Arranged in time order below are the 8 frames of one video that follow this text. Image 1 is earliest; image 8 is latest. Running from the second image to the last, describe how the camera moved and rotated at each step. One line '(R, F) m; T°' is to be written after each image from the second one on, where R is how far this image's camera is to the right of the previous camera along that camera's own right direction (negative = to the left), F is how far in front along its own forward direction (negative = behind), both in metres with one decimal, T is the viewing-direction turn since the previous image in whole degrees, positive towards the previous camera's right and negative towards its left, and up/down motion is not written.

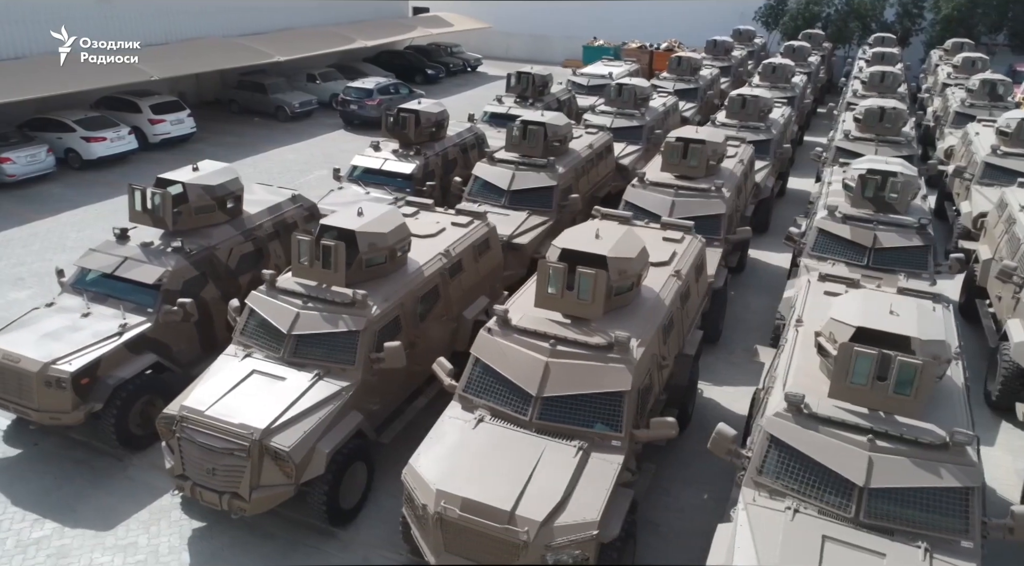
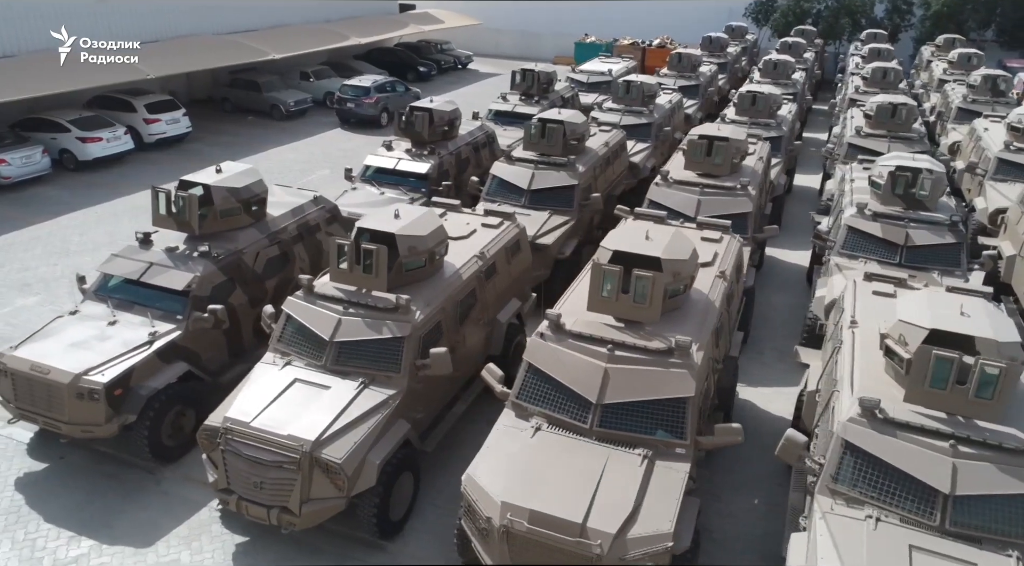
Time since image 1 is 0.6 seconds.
(-0.6, +0.2) m; +1°
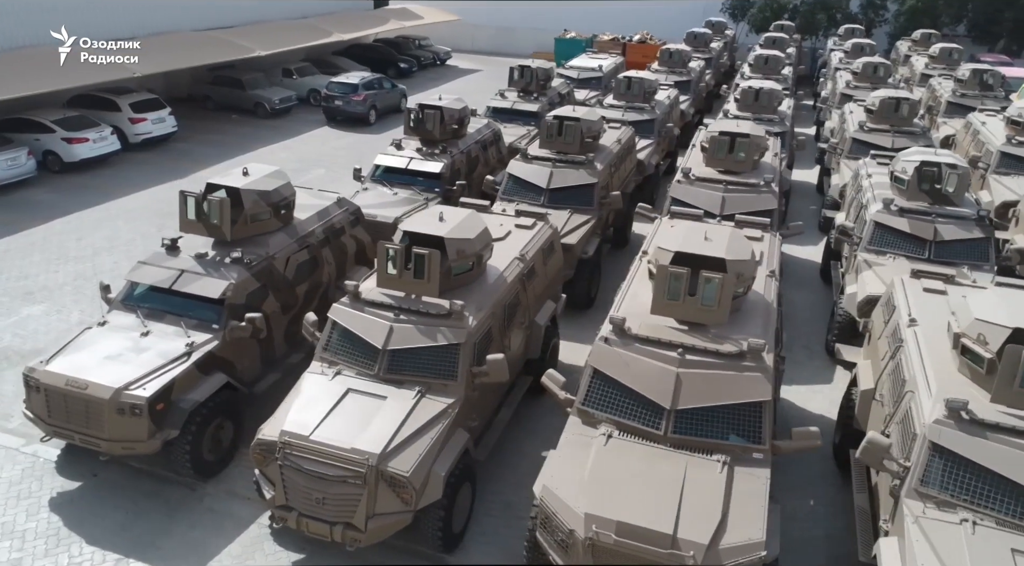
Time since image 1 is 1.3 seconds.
(-0.8, +0.2) m; +2°
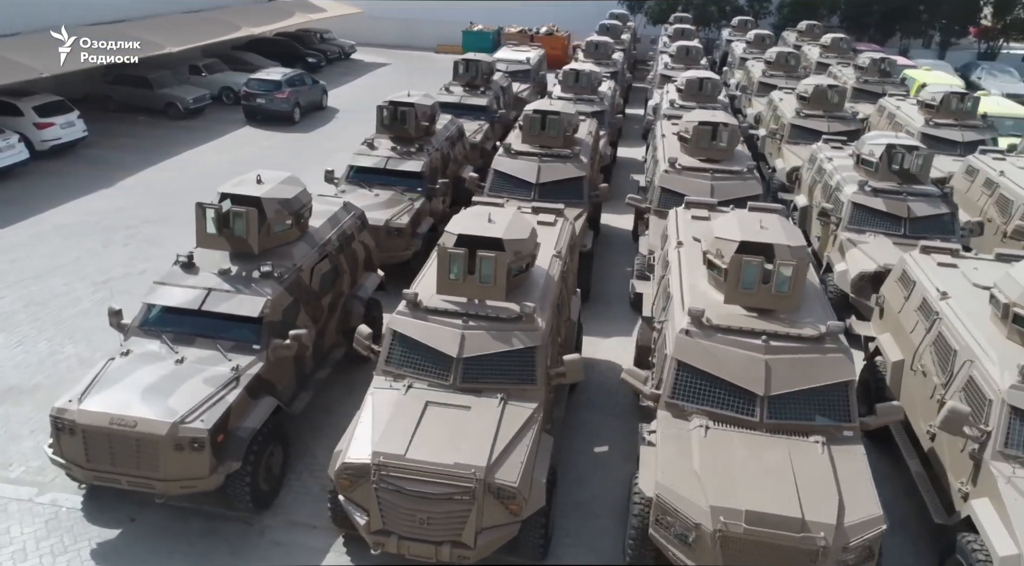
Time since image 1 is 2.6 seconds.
(-1.7, +0.2) m; +8°
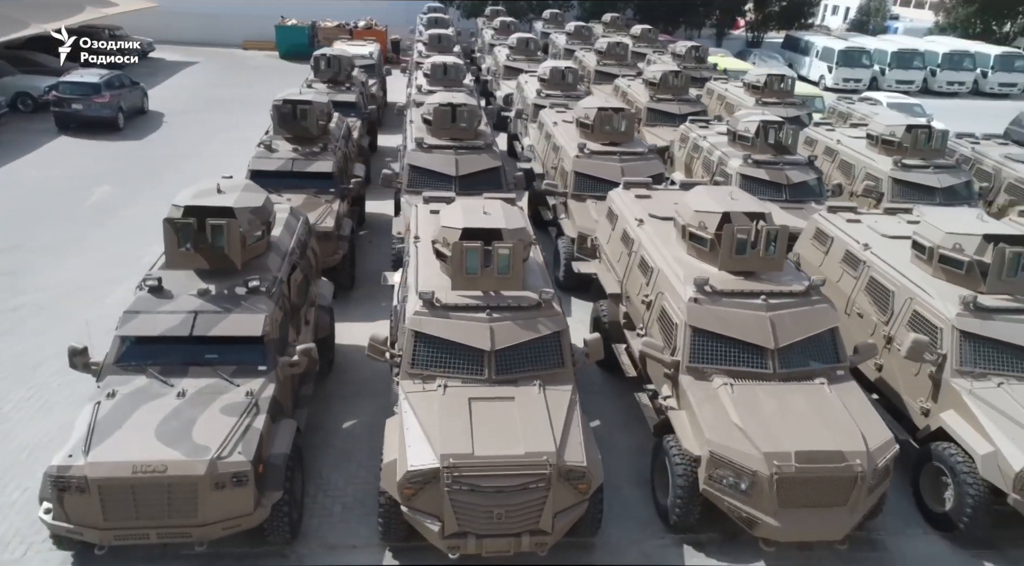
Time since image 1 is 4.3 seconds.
(-1.9, +0.2) m; +15°
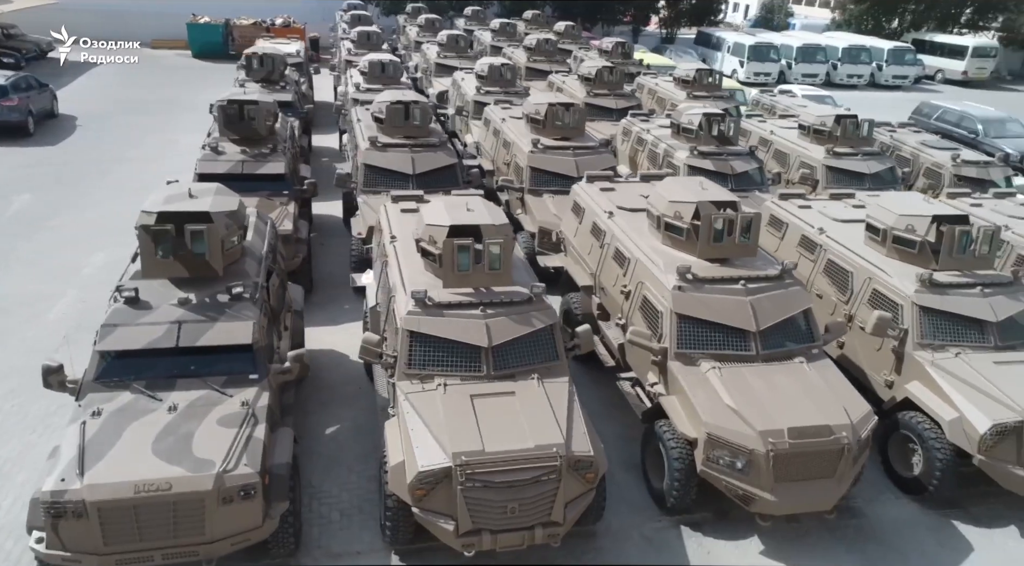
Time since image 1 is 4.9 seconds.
(-0.7, 0.0) m; +6°
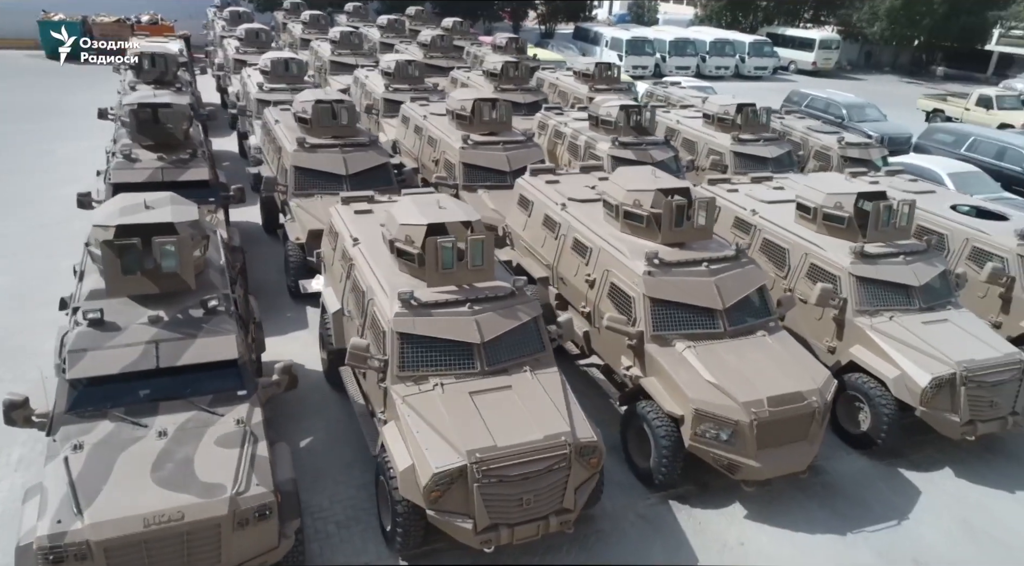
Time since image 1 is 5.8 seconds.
(-0.9, 0.0) m; +9°
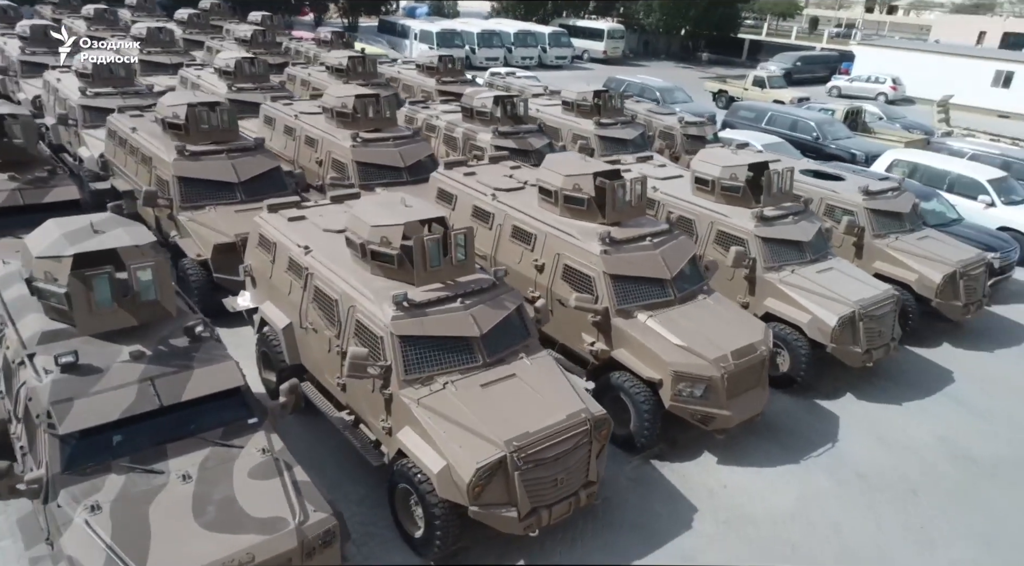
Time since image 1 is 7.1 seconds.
(-1.6, +0.1) m; +15°
